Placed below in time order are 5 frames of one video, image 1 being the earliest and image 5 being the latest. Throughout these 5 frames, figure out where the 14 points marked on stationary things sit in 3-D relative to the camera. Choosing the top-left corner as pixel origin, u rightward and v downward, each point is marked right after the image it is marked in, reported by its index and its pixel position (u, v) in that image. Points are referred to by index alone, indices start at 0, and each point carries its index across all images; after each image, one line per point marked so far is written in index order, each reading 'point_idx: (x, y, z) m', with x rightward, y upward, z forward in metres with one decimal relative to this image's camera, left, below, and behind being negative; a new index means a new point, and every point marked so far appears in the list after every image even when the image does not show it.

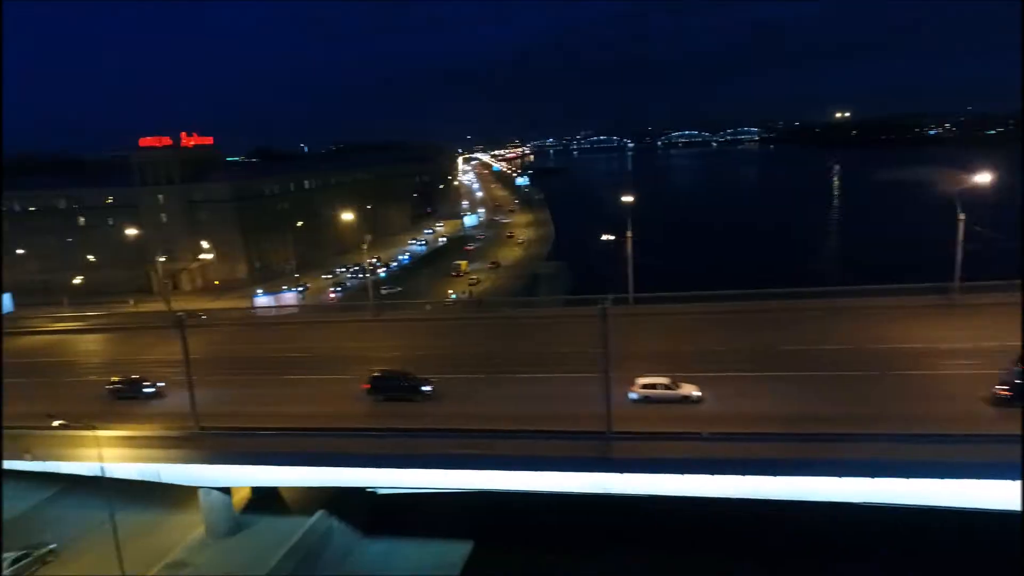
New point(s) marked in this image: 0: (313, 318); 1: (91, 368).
0: (-3.8, -0.6, +13.2) m
1: (-6.9, -1.2, +11.4) m
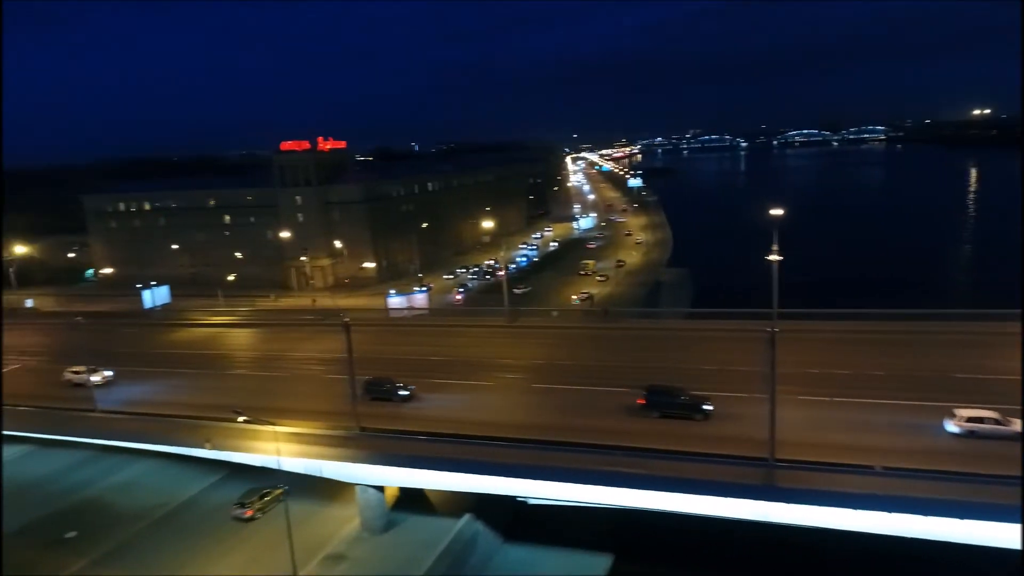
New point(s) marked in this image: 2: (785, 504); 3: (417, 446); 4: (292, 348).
0: (-1.3, -0.7, +13.6) m
1: (-4.6, -1.2, +12.3) m
2: (+2.4, -1.9, +6.3) m
3: (-1.0, -1.7, +7.6) m
4: (-4.0, -1.0, +12.9) m
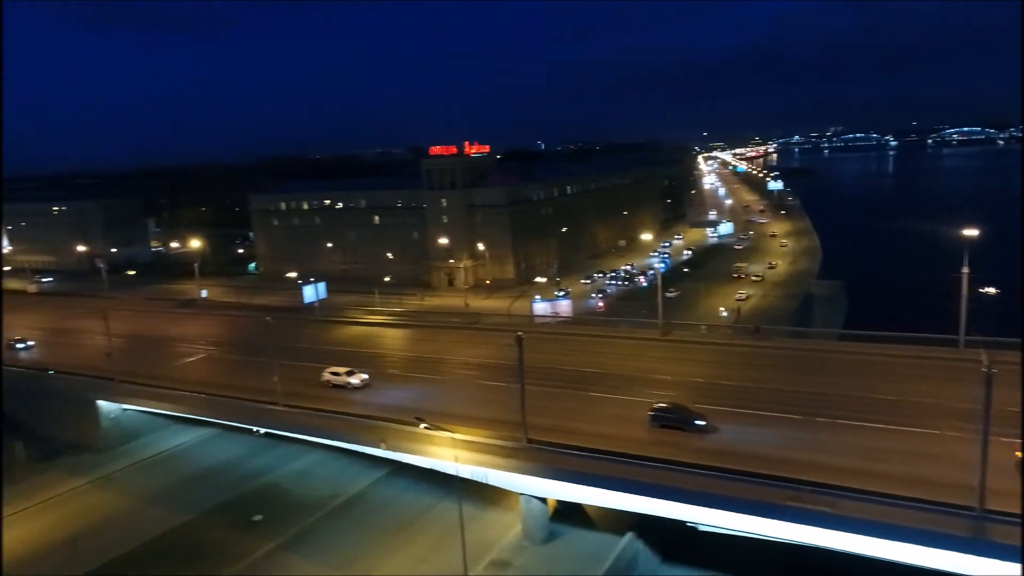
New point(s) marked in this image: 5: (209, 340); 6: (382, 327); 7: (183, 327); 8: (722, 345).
0: (+1.5, -0.9, +13.6) m
1: (-2.0, -1.3, +12.8) m
2: (+4.0, -2.2, +5.8) m
3: (+0.8, -1.9, +7.7) m
4: (-1.2, -1.1, +13.4) m
5: (-6.5, -1.1, +15.3) m
6: (-2.9, -0.9, +15.9) m
7: (-7.8, -0.9, +17.0) m
8: (+3.6, -1.0, +12.4) m
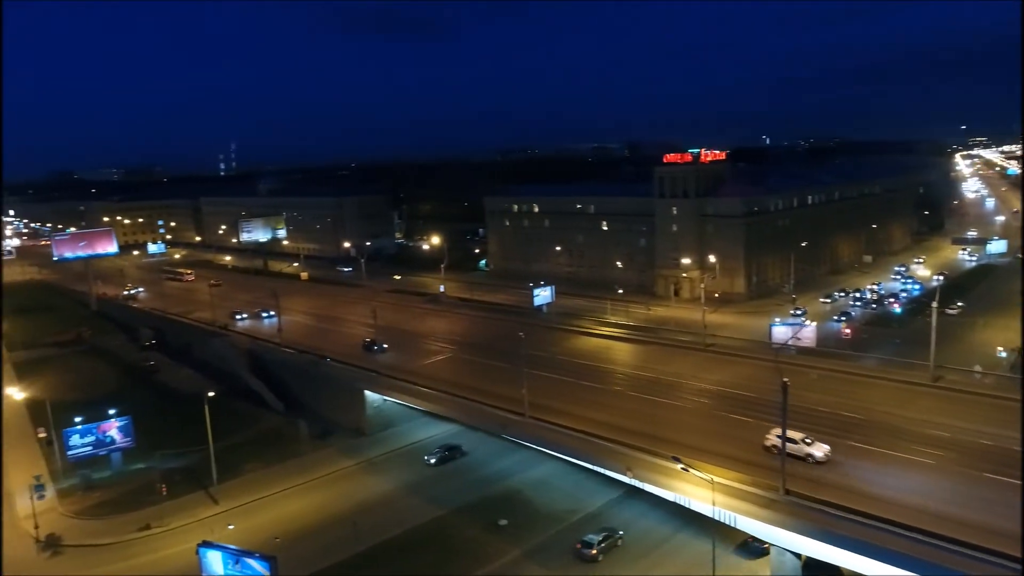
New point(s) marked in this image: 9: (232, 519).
0: (+5.9, -1.4, +12.6) m
1: (+2.3, -1.6, +12.9) m
2: (+5.9, -2.9, +4.5) m
3: (+3.4, -2.4, +7.1) m
4: (+3.1, -1.5, +13.2) m
5: (-1.4, -1.2, +16.5) m
6: (+2.3, -1.2, +16.1) m
7: (-2.2, -0.9, +18.5) m
8: (+7.5, -1.7, +10.8) m
9: (-4.2, -3.5, +10.7) m
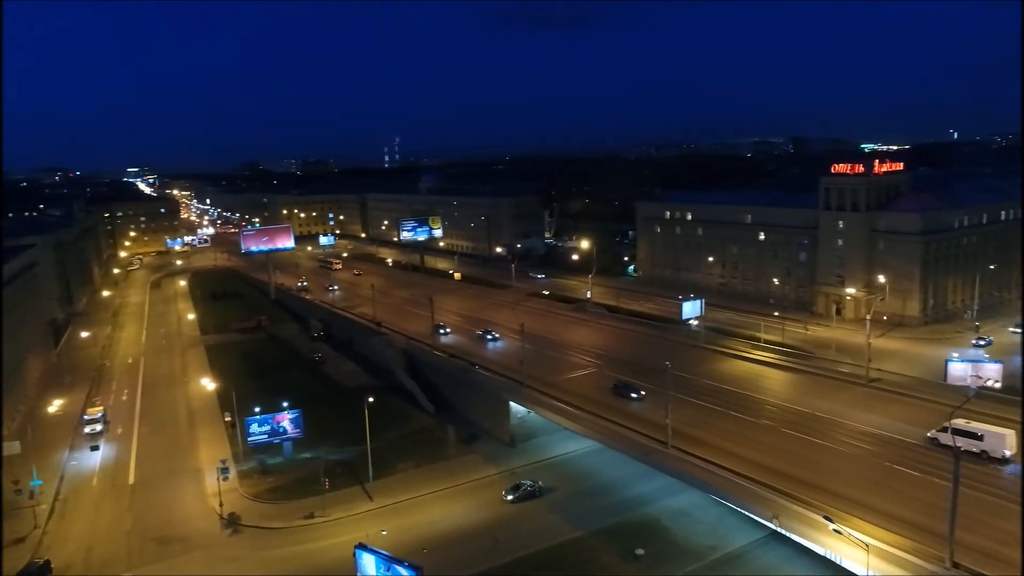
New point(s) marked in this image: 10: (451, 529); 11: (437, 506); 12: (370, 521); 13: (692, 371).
0: (+8.3, -2.1, +11.3) m
1: (+4.8, -2.1, +12.3) m
2: (+6.6, -3.7, +3.3) m
3: (+4.7, -3.0, +6.4) m
4: (+5.7, -2.1, +12.4) m
5: (+2.0, -1.5, +16.5) m
6: (+5.4, -1.7, +15.4) m
7: (+1.6, -1.2, +18.6) m
8: (+9.5, -2.4, +9.2) m
9: (-2.1, -3.7, +11.5) m
10: (-0.9, -3.7, +11.0) m
11: (-1.2, -3.6, +11.8) m
12: (-2.3, -3.7, +11.4) m
13: (+3.7, -1.7, +15.0) m
